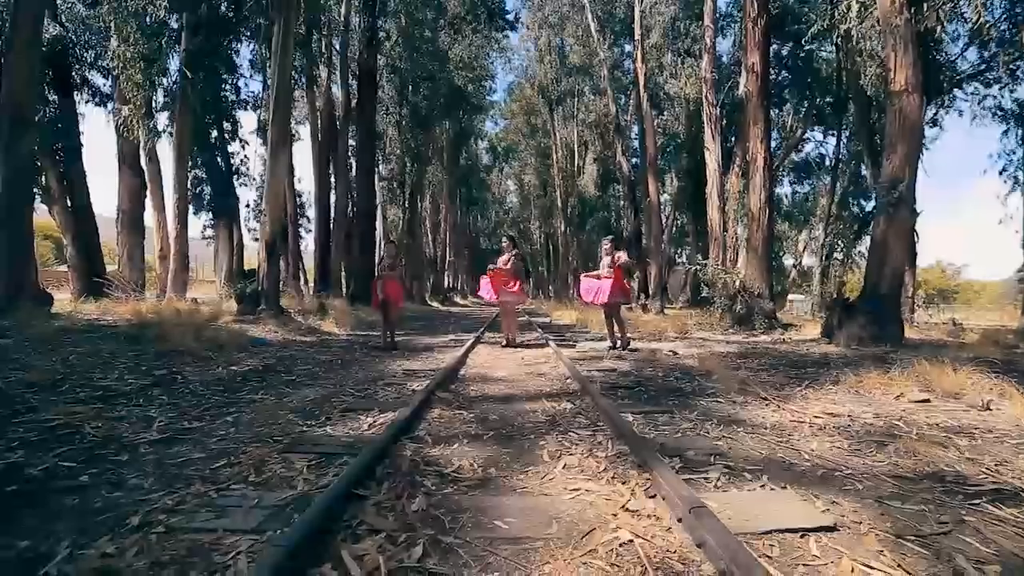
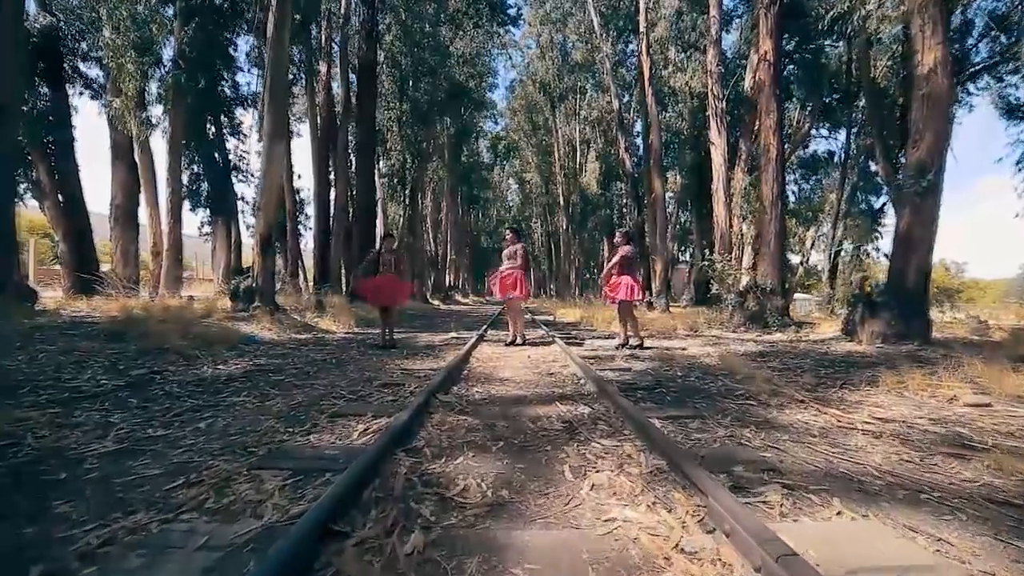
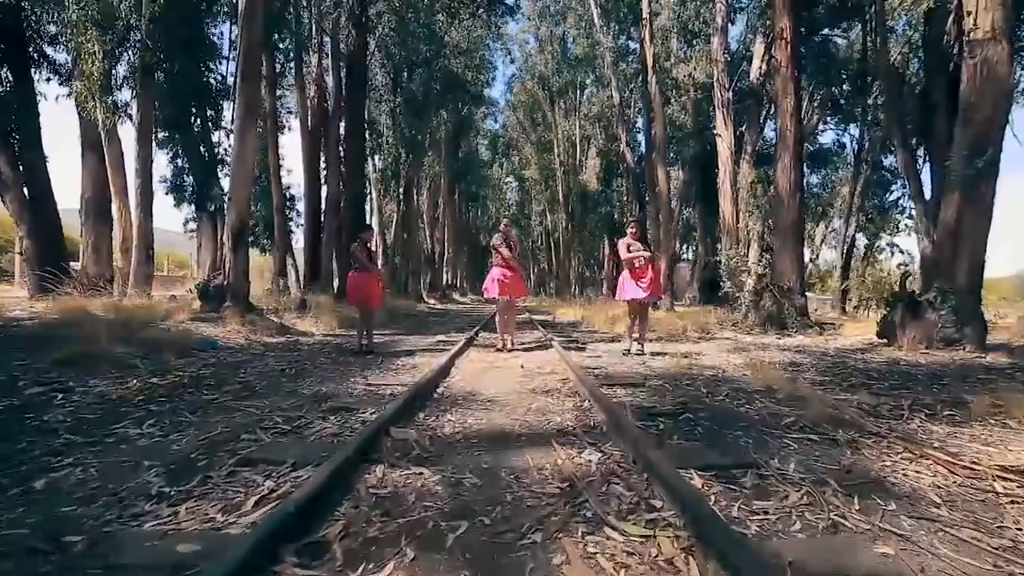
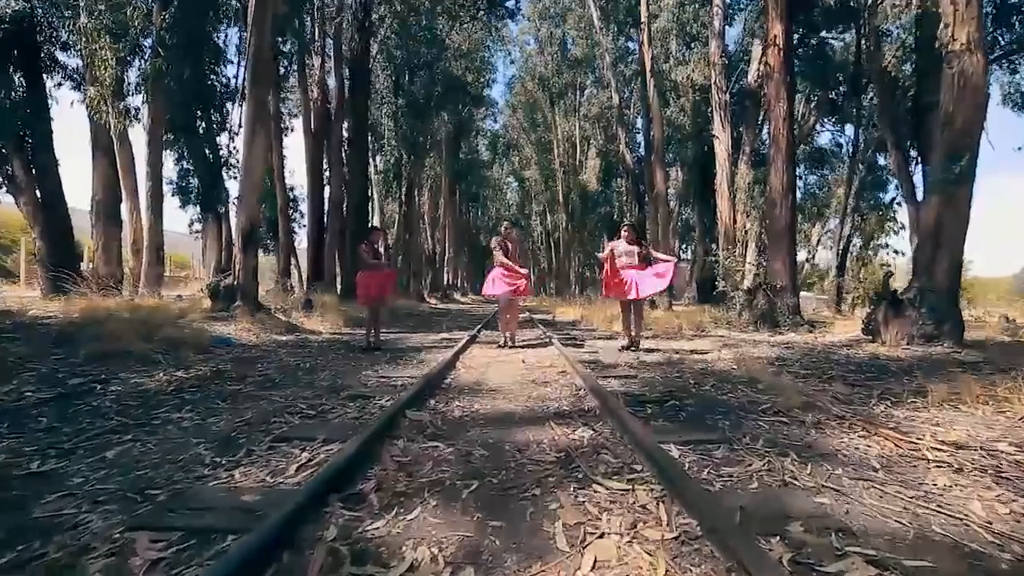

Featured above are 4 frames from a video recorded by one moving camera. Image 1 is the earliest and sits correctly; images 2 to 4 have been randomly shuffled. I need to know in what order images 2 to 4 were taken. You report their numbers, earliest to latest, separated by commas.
2, 4, 3
